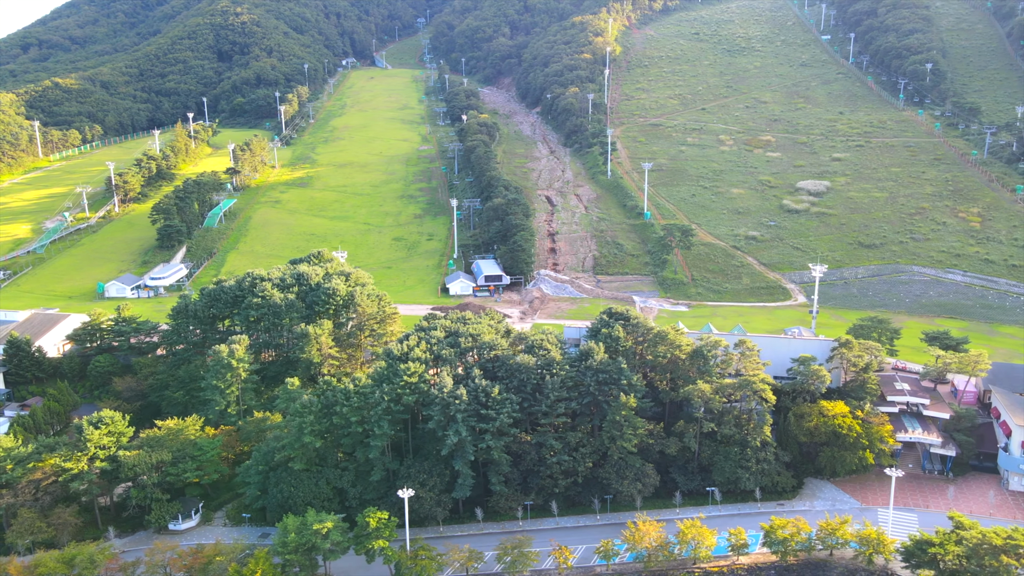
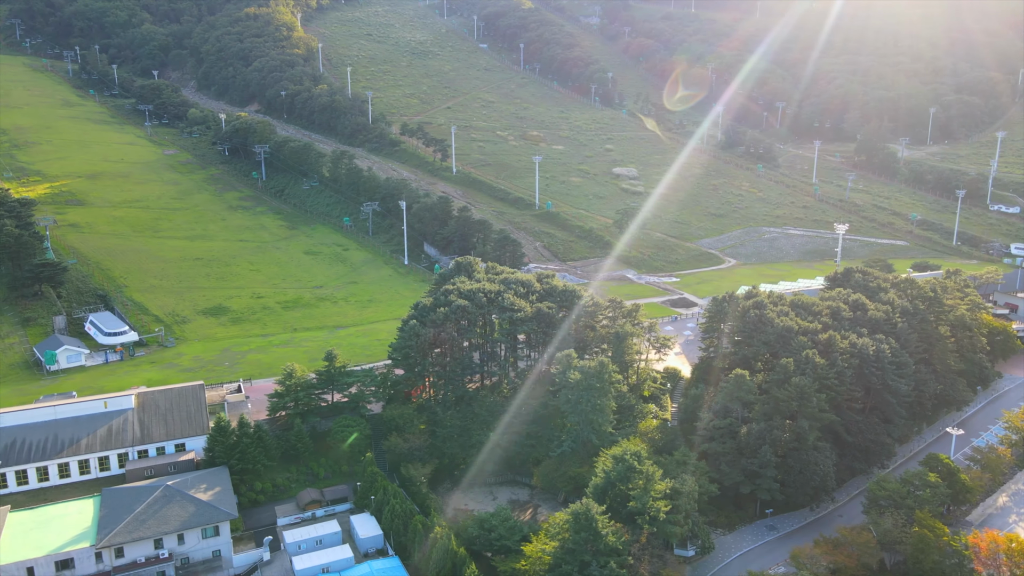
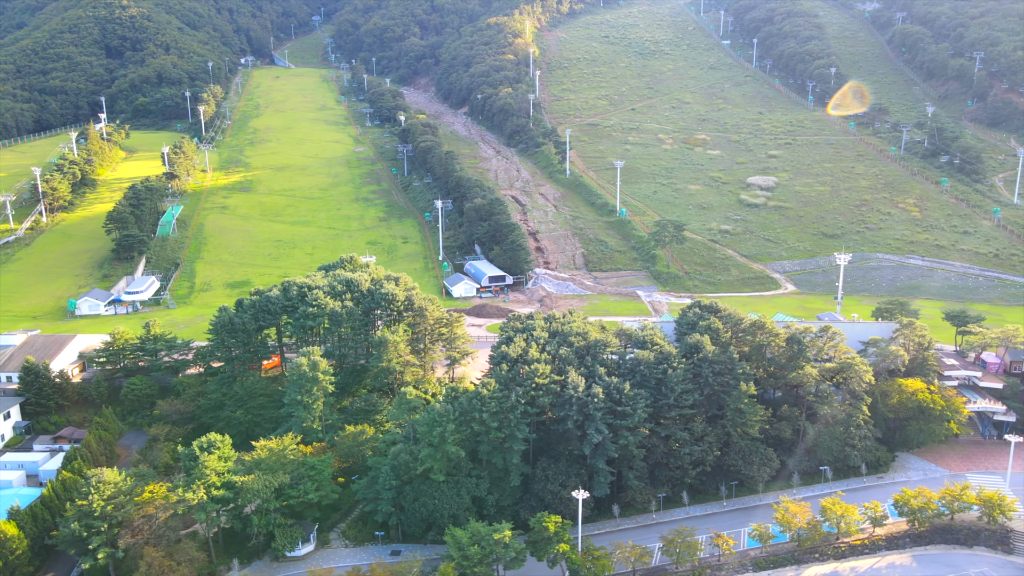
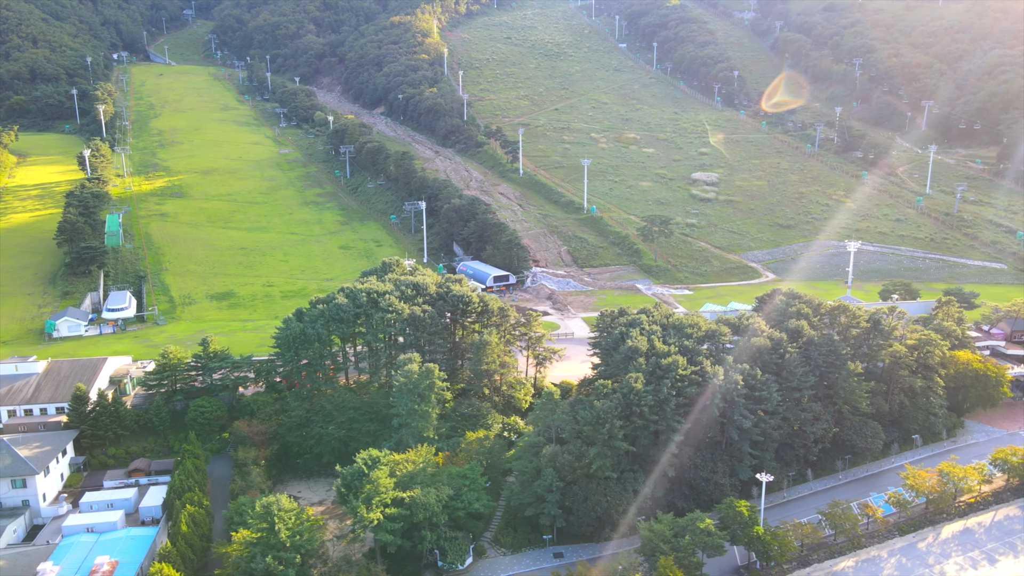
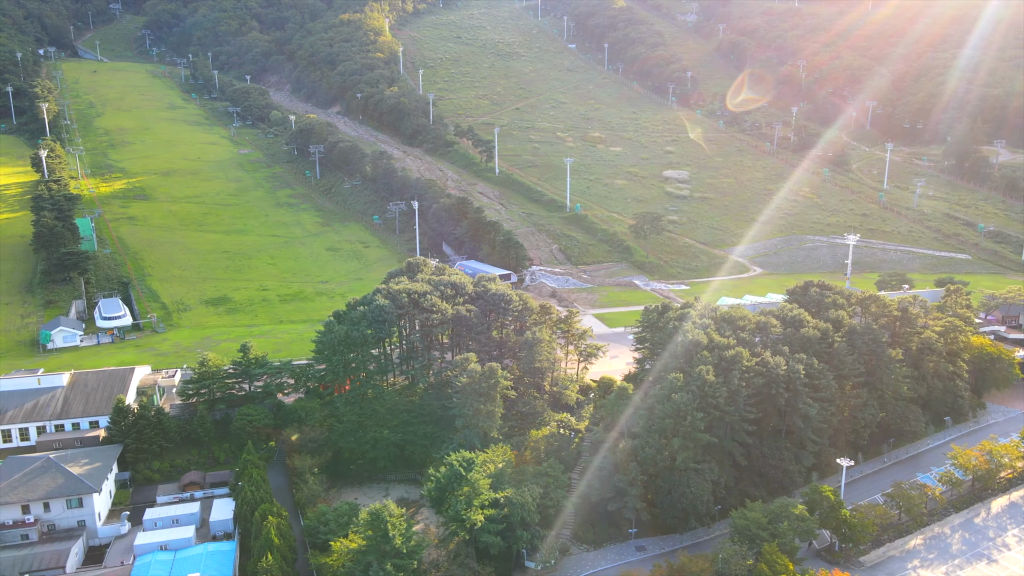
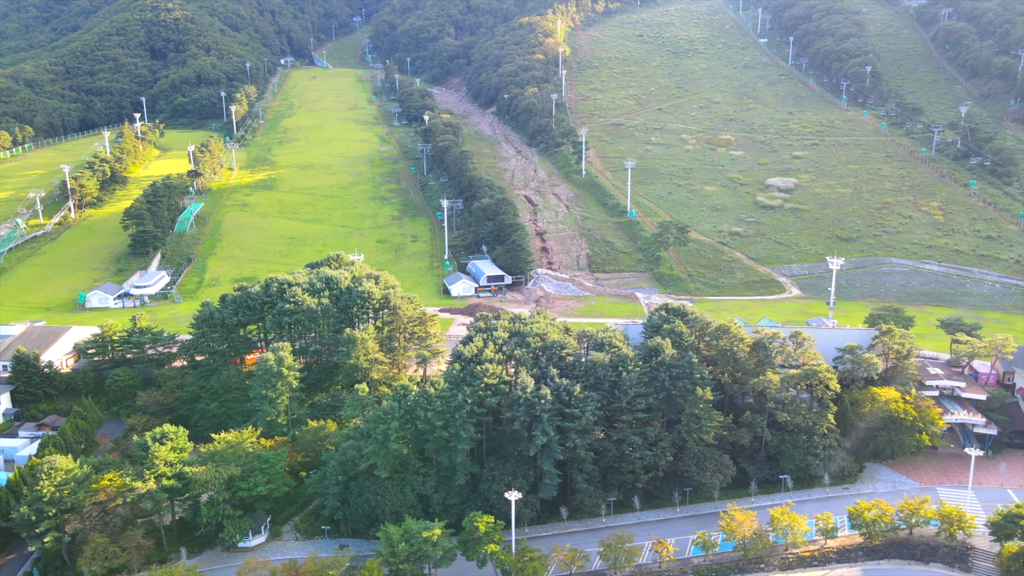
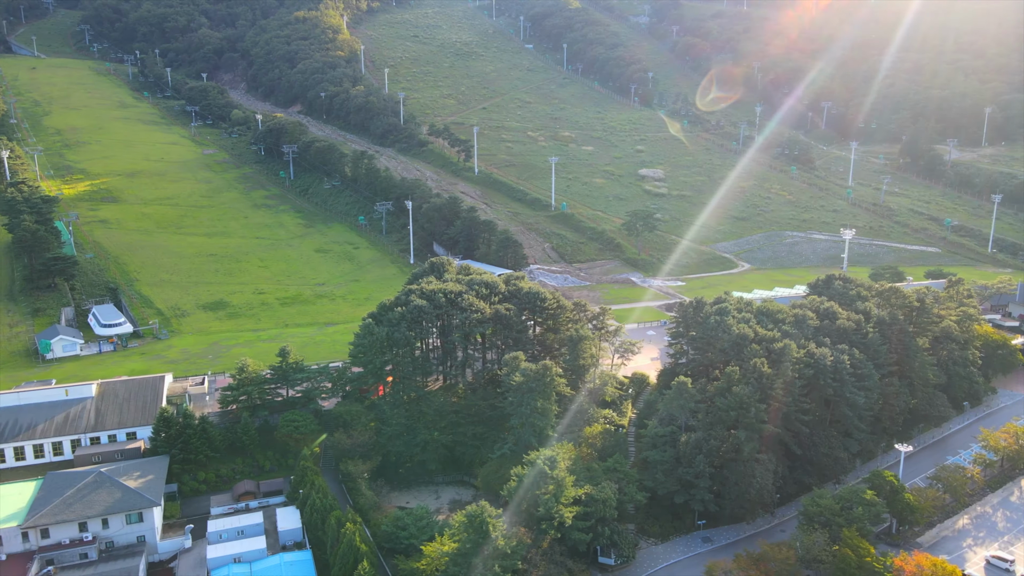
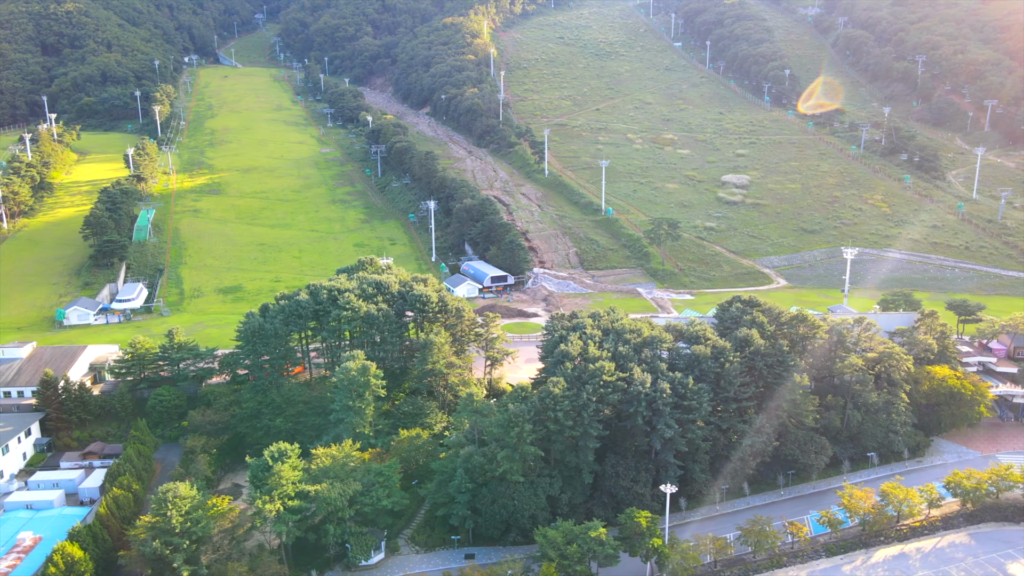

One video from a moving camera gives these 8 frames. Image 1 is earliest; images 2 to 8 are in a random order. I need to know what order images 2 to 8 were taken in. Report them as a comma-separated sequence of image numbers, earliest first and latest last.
6, 3, 8, 4, 5, 7, 2
